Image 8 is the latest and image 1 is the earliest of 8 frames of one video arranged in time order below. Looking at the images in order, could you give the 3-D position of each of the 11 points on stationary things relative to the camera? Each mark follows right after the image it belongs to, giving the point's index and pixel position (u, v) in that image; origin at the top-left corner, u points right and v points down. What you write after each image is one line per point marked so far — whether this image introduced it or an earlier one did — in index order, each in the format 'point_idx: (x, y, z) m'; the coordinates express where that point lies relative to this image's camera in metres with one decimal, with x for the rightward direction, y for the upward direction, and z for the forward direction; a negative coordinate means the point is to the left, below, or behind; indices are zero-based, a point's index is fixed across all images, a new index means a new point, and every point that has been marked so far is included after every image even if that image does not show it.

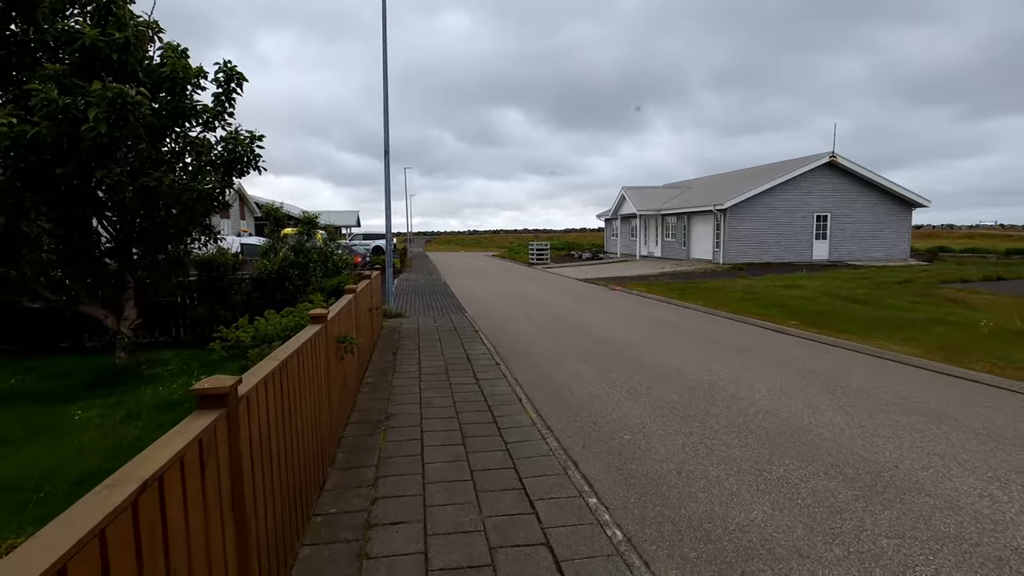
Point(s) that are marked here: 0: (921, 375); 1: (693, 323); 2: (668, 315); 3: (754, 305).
0: (+6.2, -1.3, +8.2) m
1: (+4.8, -0.9, +14.6) m
2: (+4.6, -0.7, +16.3) m
3: (+7.4, -0.5, +16.7) m
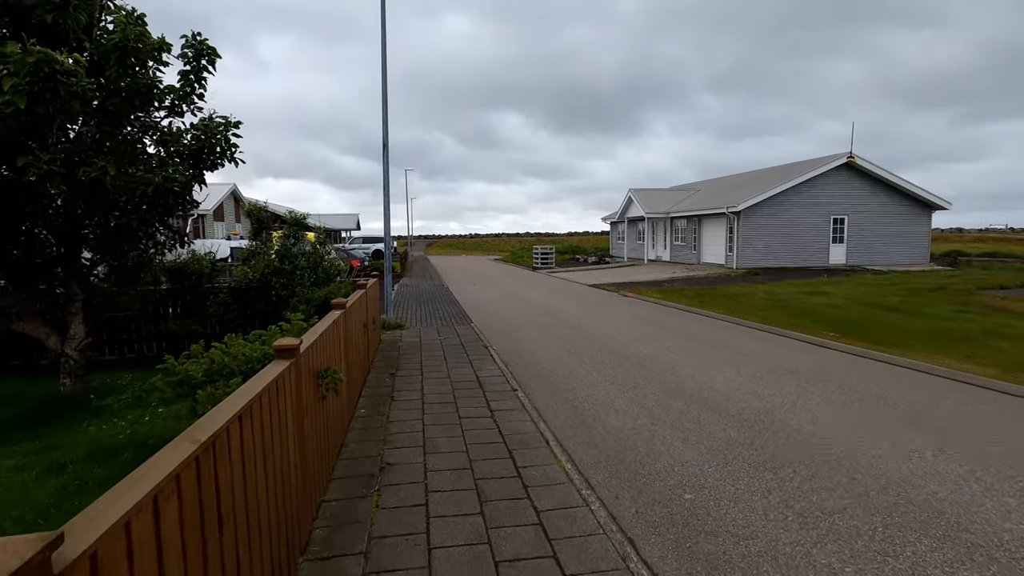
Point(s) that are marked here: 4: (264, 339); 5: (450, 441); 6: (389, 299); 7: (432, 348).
0: (+6.4, -1.5, +7.0) m
1: (+5.1, -1.1, +13.5) m
2: (+4.8, -1.0, +15.1) m
3: (+7.6, -0.7, +15.5) m
4: (-2.0, -0.4, +4.3) m
5: (-0.6, -1.5, +5.4) m
6: (-2.7, -0.3, +11.9) m
7: (-1.4, -1.1, +10.0) m
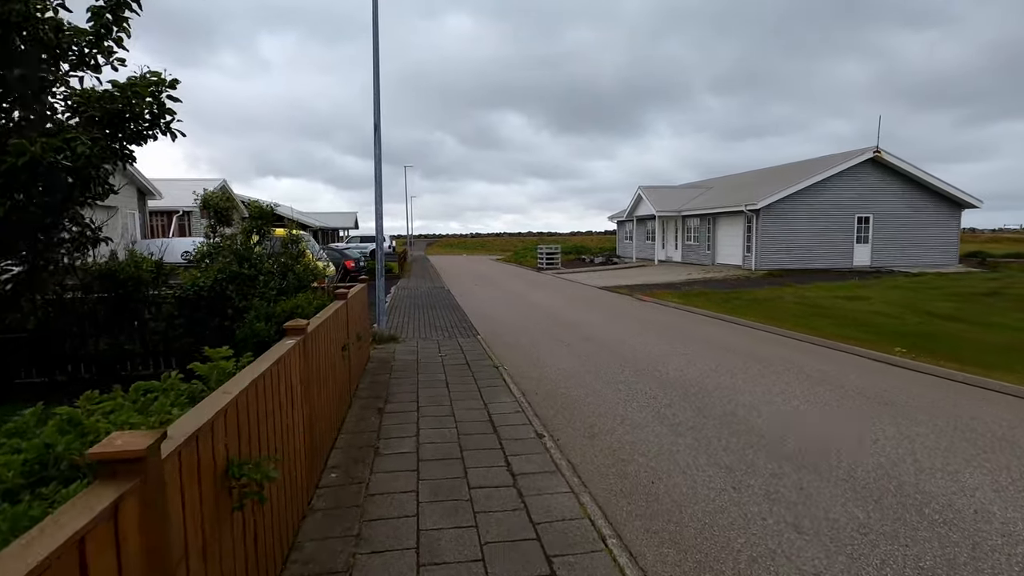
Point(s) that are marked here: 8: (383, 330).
0: (+6.6, -1.6, +5.3) m
1: (+5.3, -1.2, +11.7) m
2: (+5.1, -1.1, +13.4) m
3: (+7.9, -0.8, +13.8) m
4: (-1.7, -0.5, +2.6) m
5: (-0.4, -1.7, +3.7) m
6: (-2.4, -0.4, +10.2) m
7: (-1.2, -1.2, +8.3) m
8: (-2.4, -0.8, +10.2) m
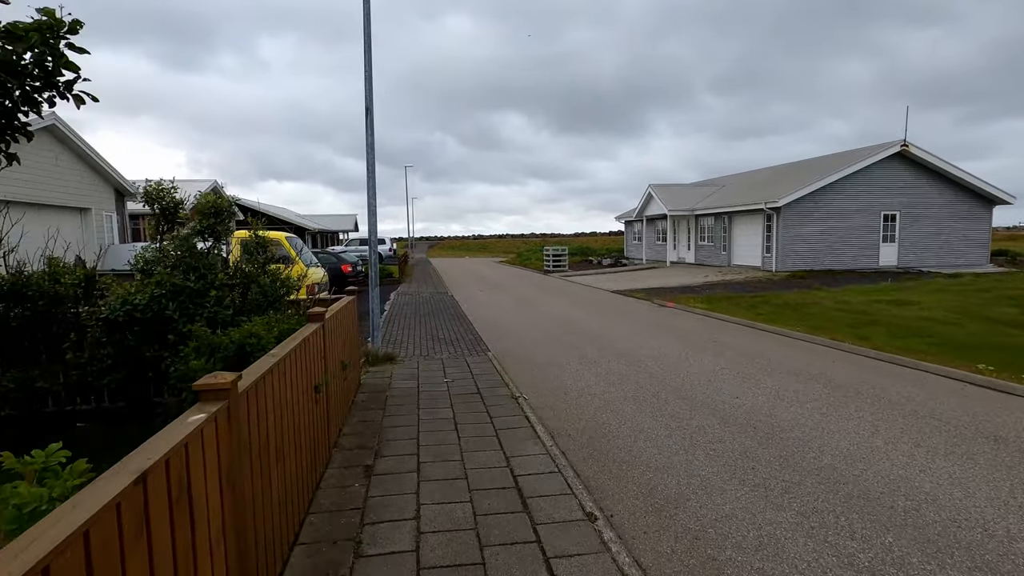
0: (+6.9, -1.7, +3.8) m
1: (+5.6, -1.3, +10.2) m
2: (+5.4, -1.2, +11.9) m
3: (+8.2, -1.0, +12.2) m
4: (-1.5, -0.7, +1.1) m
5: (-0.1, -1.8, +2.2) m
6: (-2.2, -0.5, +8.7) m
7: (-0.9, -1.3, +6.8) m
8: (-2.1, -1.0, +8.7) m
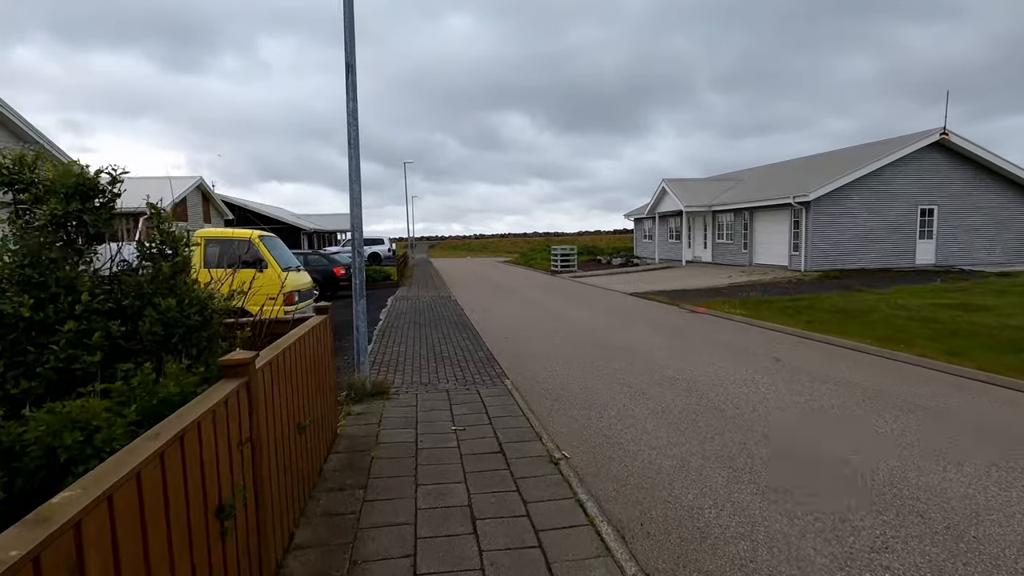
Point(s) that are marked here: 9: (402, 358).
0: (+7.2, -1.8, +1.8) m
1: (+5.9, -1.4, +8.2) m
2: (+5.7, -1.3, +9.9) m
3: (+8.5, -1.0, +10.2) m
4: (-1.2, -0.8, -0.9) m
5: (+0.2, -1.9, +0.3) m
6: (-1.8, -0.7, +6.7) m
7: (-0.6, -1.5, +4.9) m
8: (-1.8, -1.1, +6.8) m
9: (-1.9, -1.2, +9.3) m
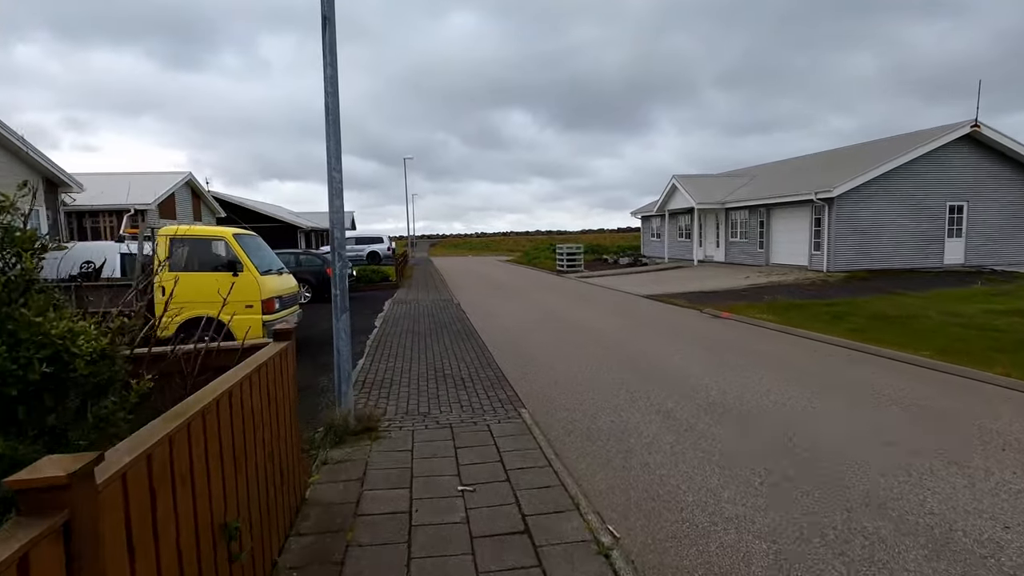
0: (+7.4, -1.9, +0.5) m
1: (+6.1, -1.5, +6.9) m
2: (+5.9, -1.4, +8.6) m
3: (+8.7, -1.1, +8.9) m
4: (-1.0, -1.0, -2.2) m
5: (+0.4, -2.1, -1.1) m
6: (-1.7, -0.8, +5.4) m
7: (-0.4, -1.6, +3.5) m
8: (-1.6, -1.2, +5.4) m
9: (-1.7, -1.3, +8.0) m
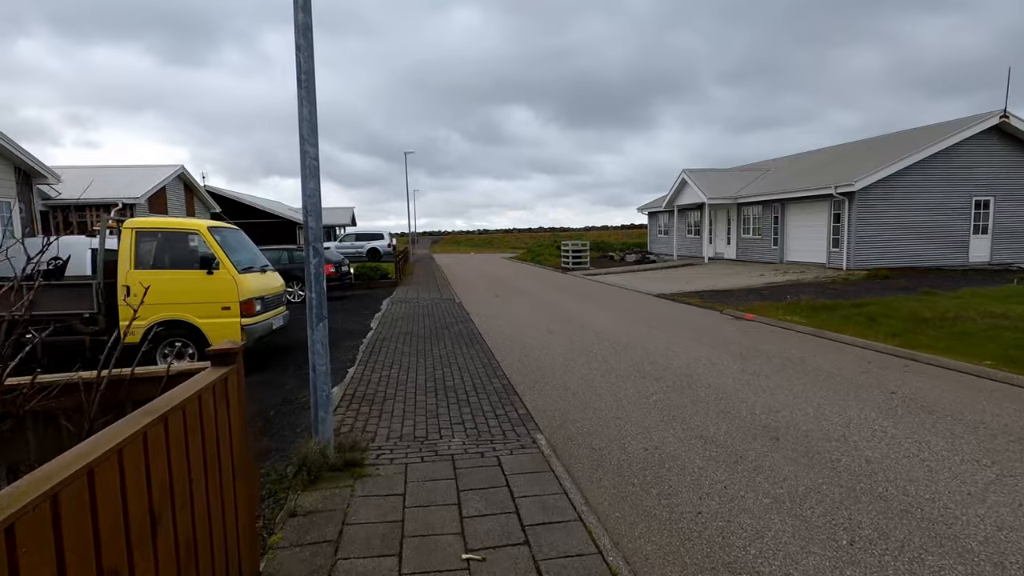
0: (+7.5, -2.0, -0.5) m
1: (+6.2, -1.5, +5.9) m
2: (+6.0, -1.4, +7.6) m
3: (+8.8, -1.2, +7.9) m
4: (-0.9, -1.0, -3.2) m
5: (+0.5, -2.1, -2.1) m
6: (-1.5, -0.8, +4.4) m
7: (-0.3, -1.6, +2.5) m
8: (-1.5, -1.2, +4.4) m
9: (-1.5, -1.3, +7.0) m
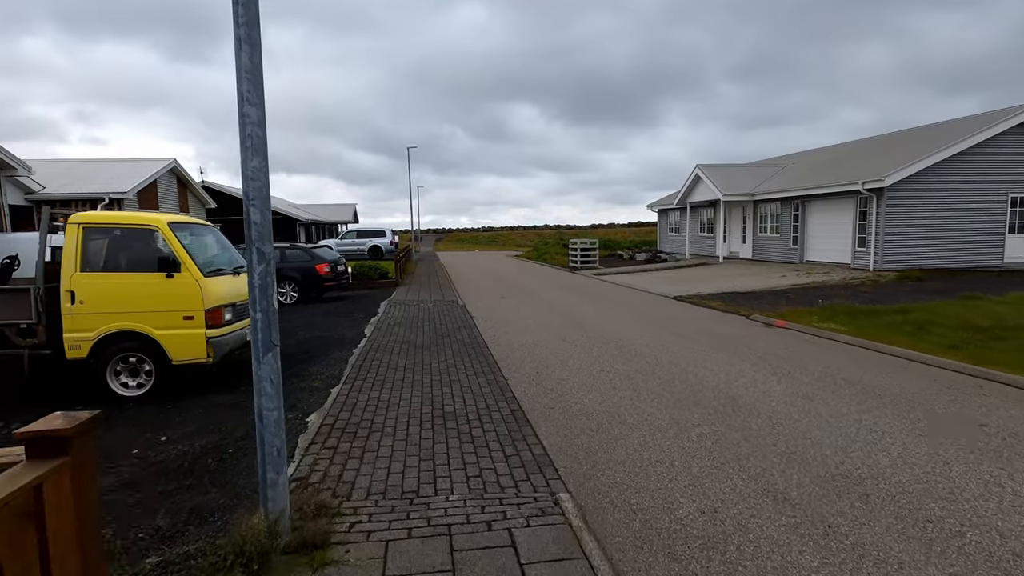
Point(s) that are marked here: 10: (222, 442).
0: (+7.6, -2.1, -1.8) m
1: (+6.3, -1.7, +4.7) m
2: (+6.2, -1.5, +6.4) m
3: (+9.0, -1.3, +6.6) m
4: (-0.8, -1.2, -4.3) m
5: (+0.5, -2.3, -3.2) m
6: (-1.4, -0.9, +3.3) m
7: (-0.2, -1.7, +1.4) m
8: (-1.4, -1.3, +3.3) m
9: (-1.4, -1.4, +5.8) m
10: (-2.8, -1.5, +5.3) m
